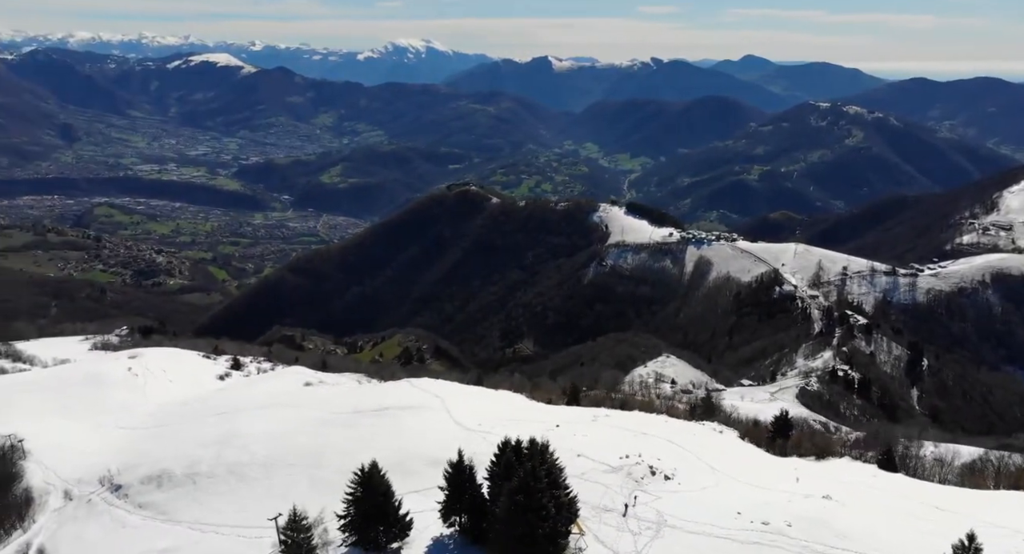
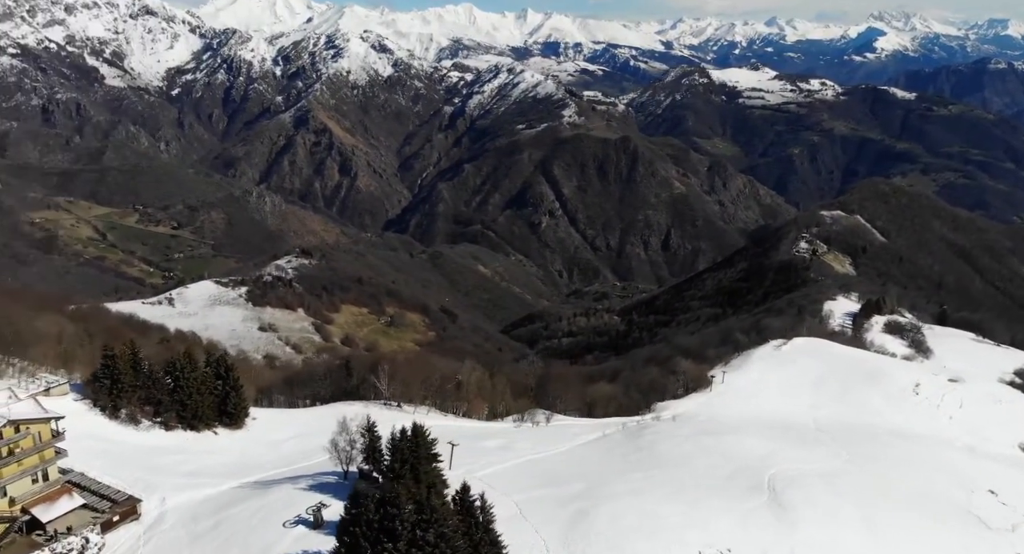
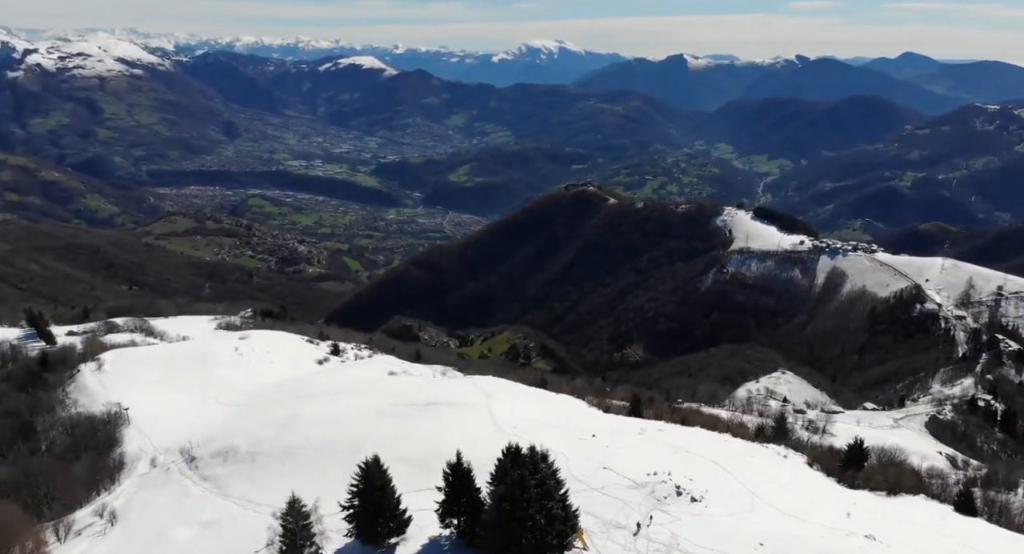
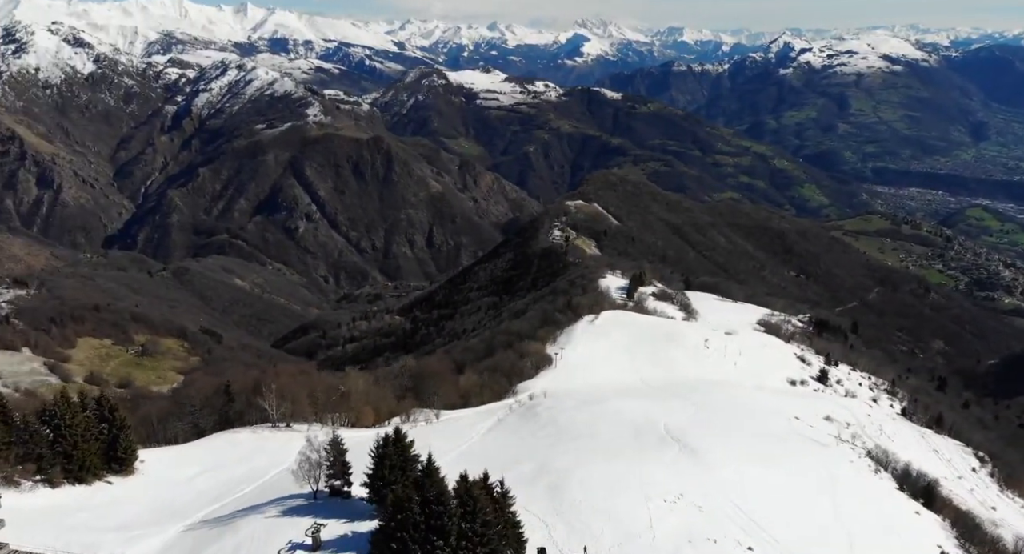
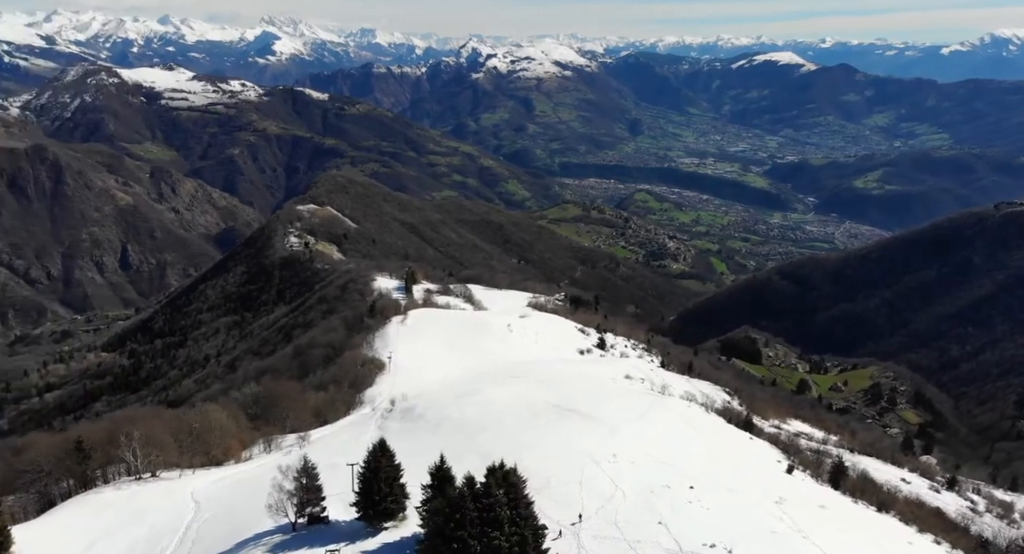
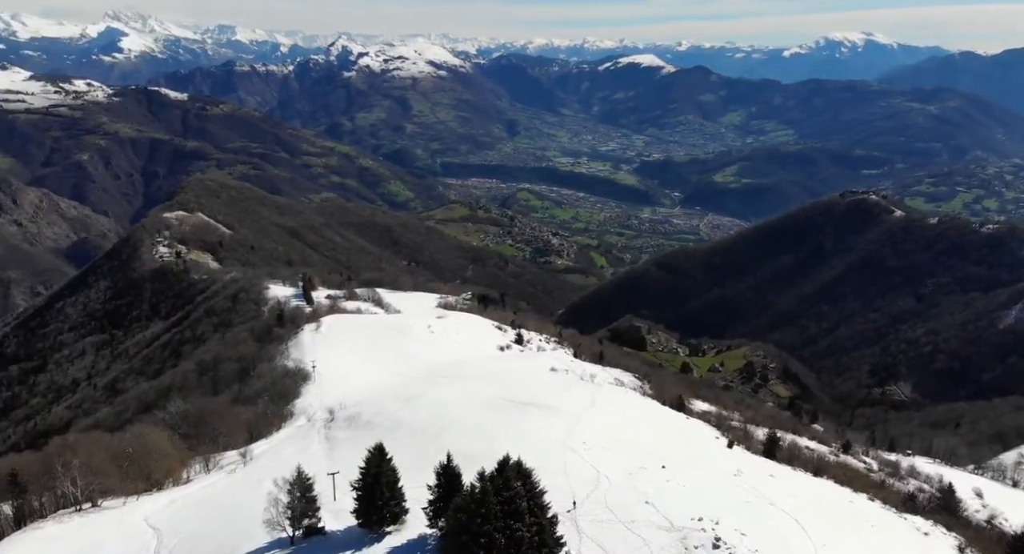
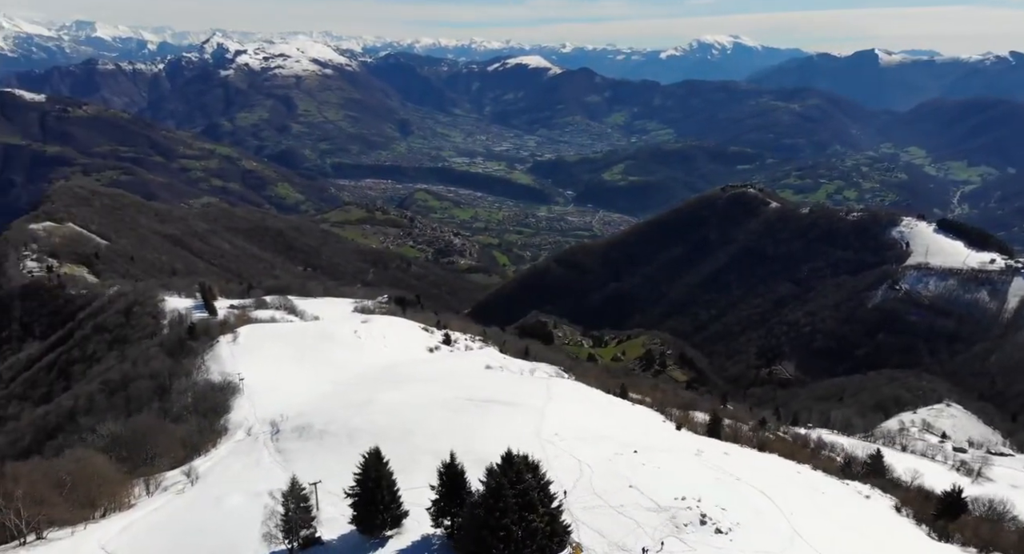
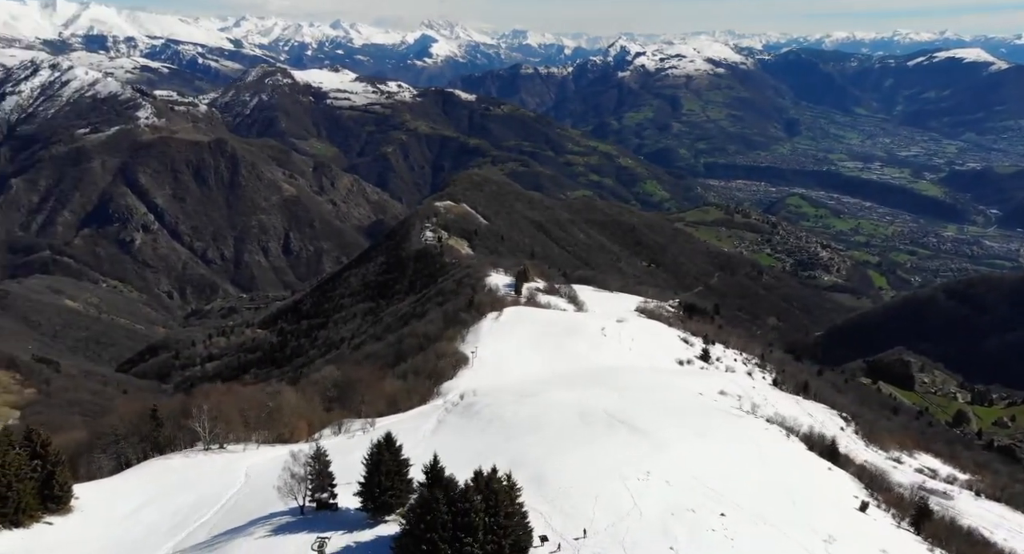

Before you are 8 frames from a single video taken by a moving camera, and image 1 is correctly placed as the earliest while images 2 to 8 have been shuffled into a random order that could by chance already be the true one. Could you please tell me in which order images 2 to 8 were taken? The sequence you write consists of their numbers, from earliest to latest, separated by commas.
3, 7, 6, 5, 8, 4, 2
